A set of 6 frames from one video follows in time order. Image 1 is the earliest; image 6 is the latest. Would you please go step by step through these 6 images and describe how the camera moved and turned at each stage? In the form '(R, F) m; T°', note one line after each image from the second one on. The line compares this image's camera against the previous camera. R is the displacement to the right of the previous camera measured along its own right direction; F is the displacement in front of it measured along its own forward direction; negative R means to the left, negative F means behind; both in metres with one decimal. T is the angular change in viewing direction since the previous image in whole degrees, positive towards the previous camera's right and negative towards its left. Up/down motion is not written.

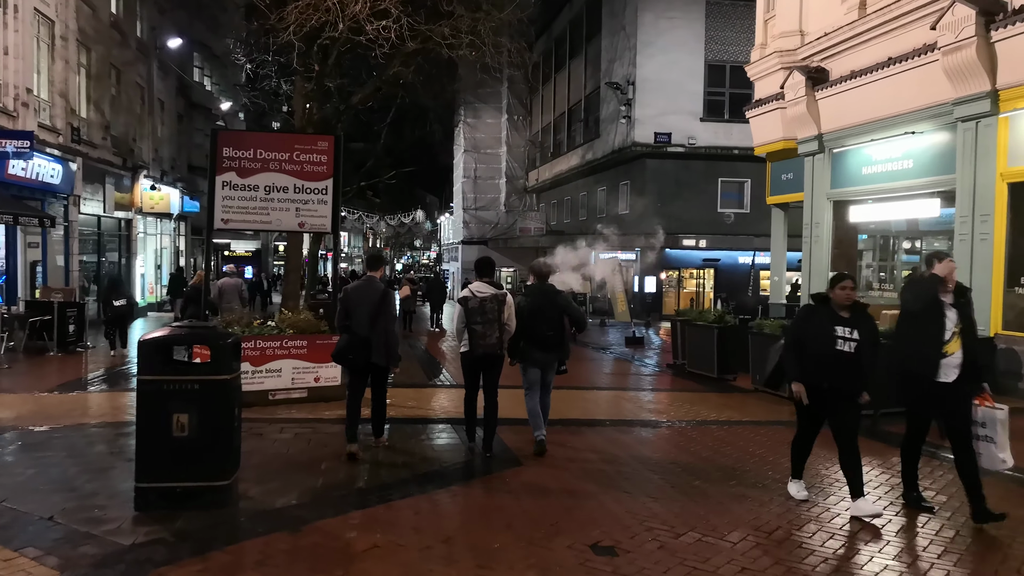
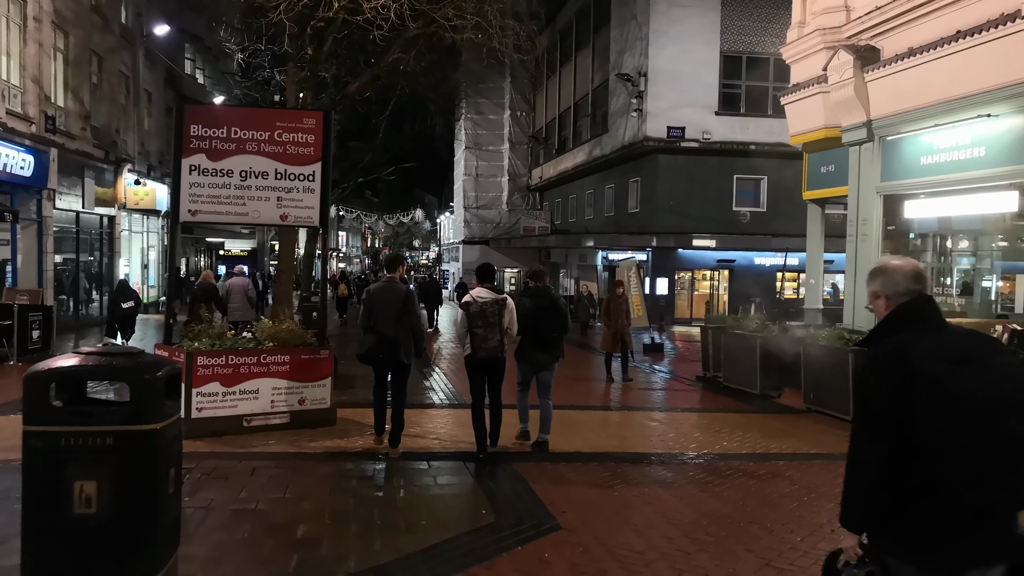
(-0.2, +1.2) m; 0°
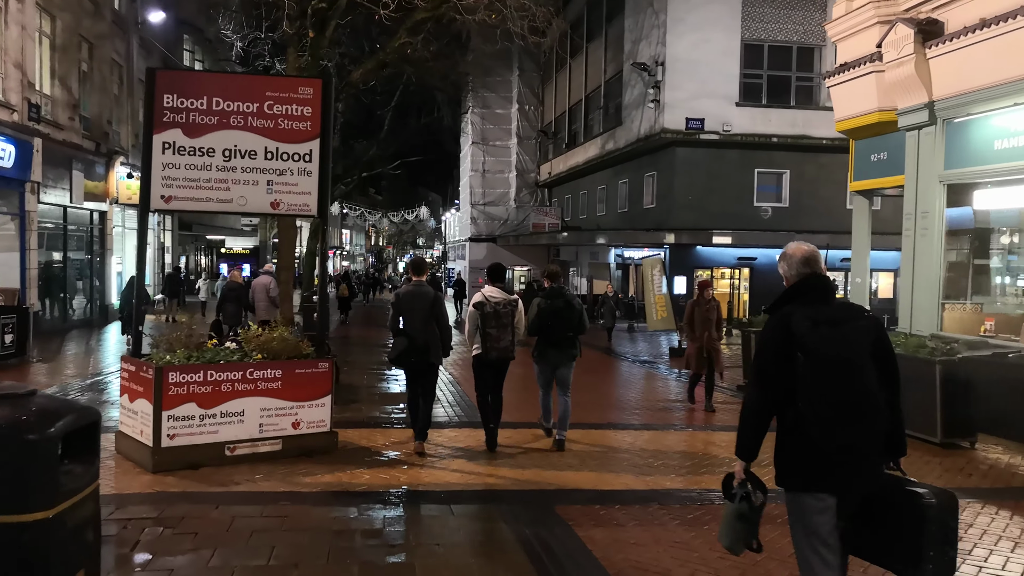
(-0.2, +1.0) m; 0°
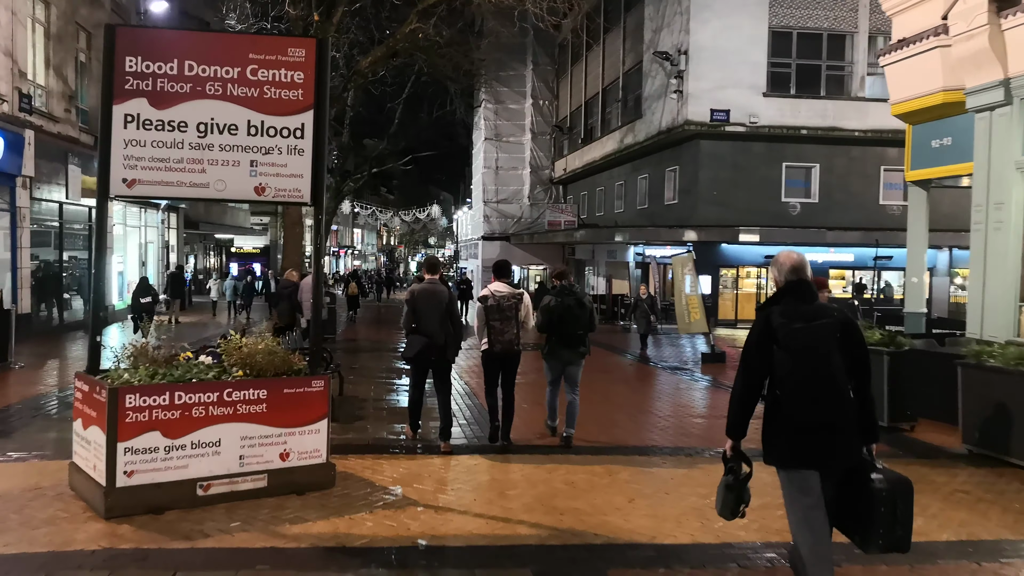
(-0.1, +0.9) m; -1°
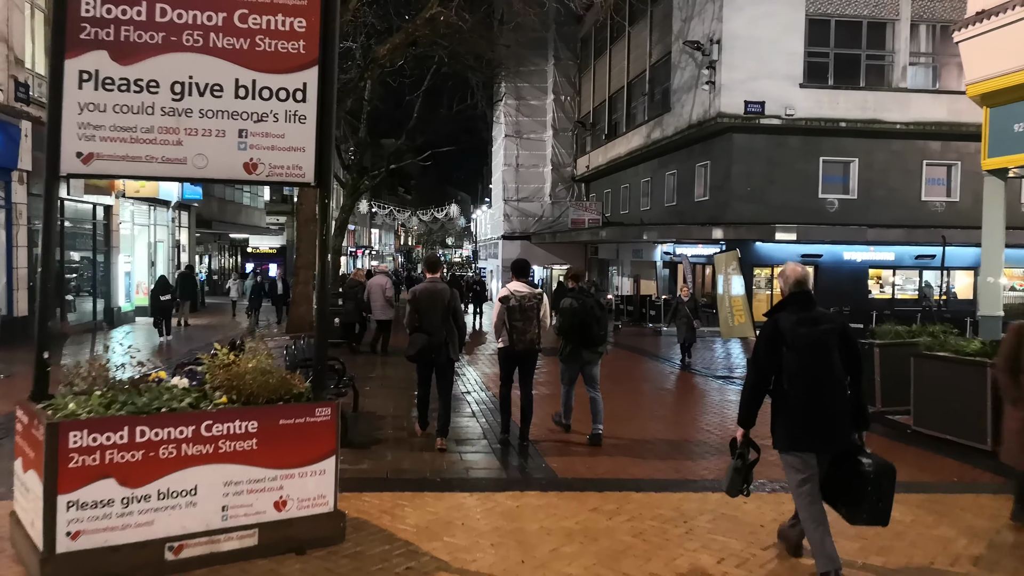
(-0.2, +1.0) m; -1°
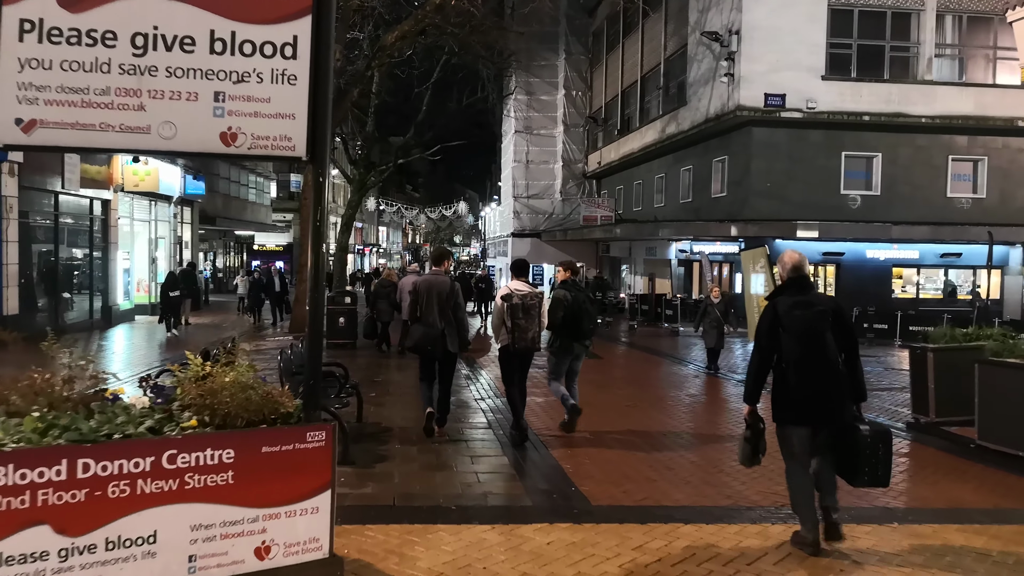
(-0.1, +0.6) m; 0°
